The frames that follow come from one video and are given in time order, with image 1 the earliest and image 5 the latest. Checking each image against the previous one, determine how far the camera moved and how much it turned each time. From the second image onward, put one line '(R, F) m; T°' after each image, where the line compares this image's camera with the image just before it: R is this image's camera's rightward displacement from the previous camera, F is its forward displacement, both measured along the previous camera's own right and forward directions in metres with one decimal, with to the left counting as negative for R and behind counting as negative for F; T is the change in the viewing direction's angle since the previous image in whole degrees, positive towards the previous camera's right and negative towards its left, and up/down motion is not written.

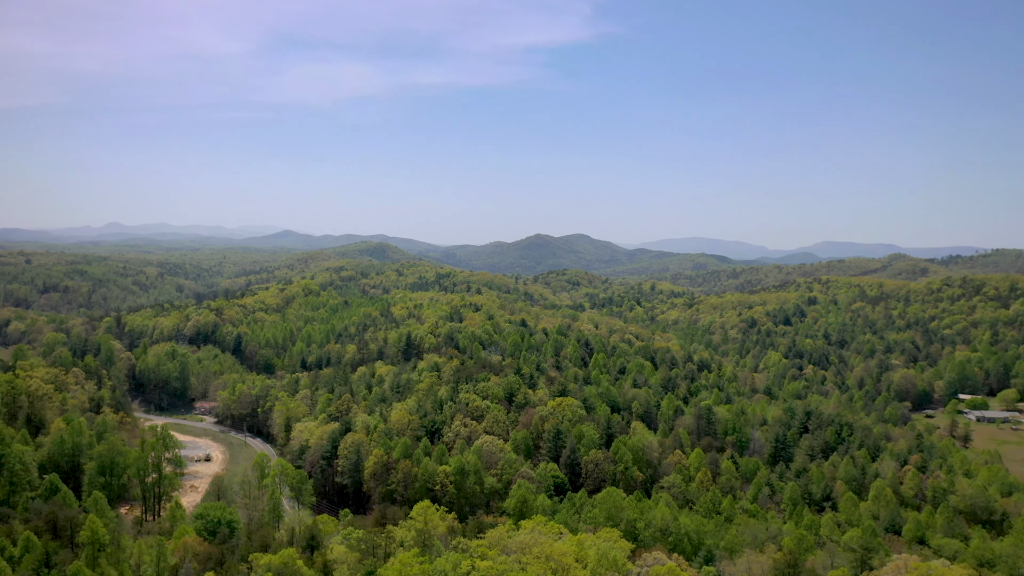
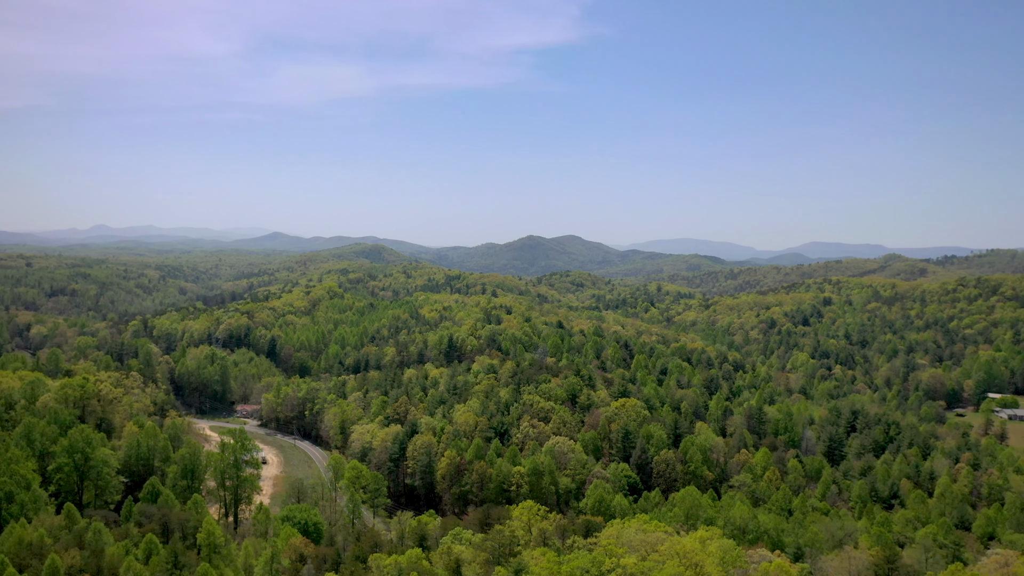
(-8.8, -0.6) m; 0°
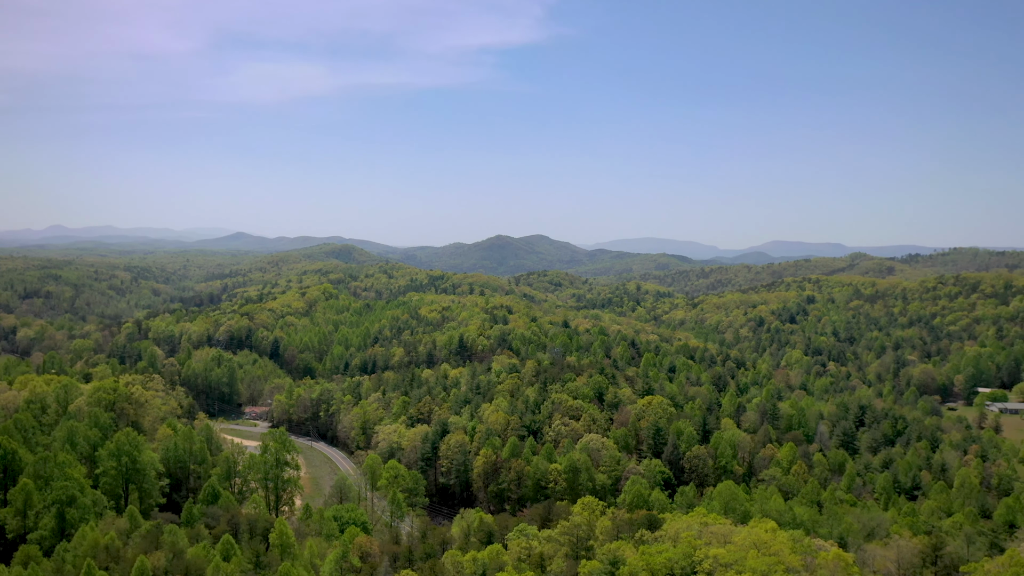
(-7.1, -0.5) m; +2°
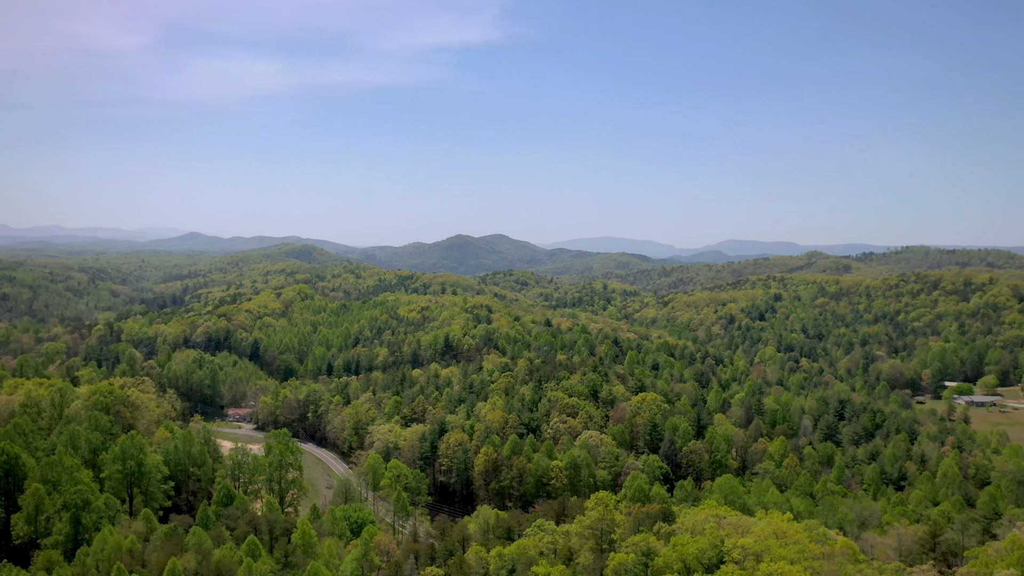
(-3.9, -0.3) m; +3°
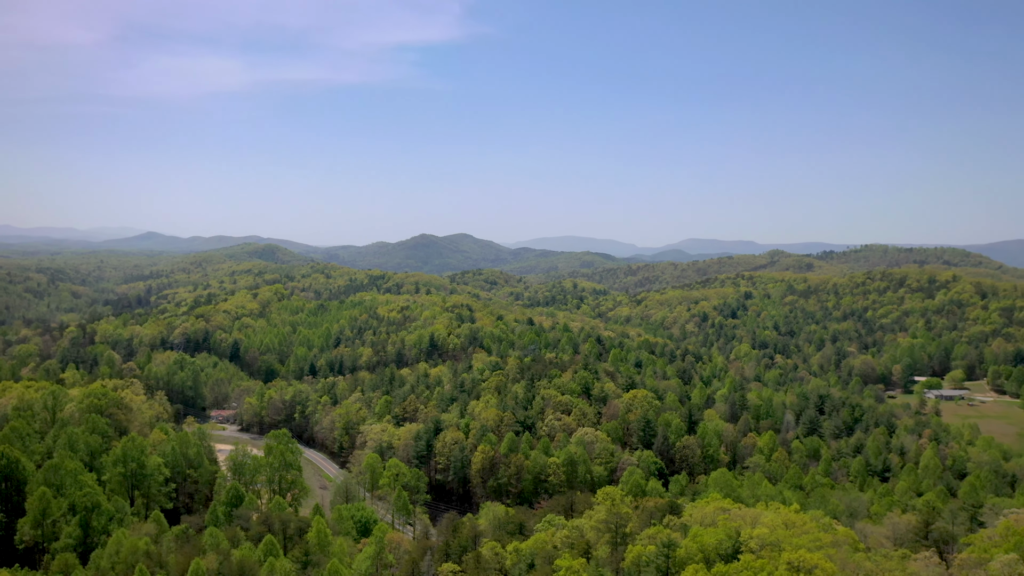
(-3.1, -0.4) m; +3°
